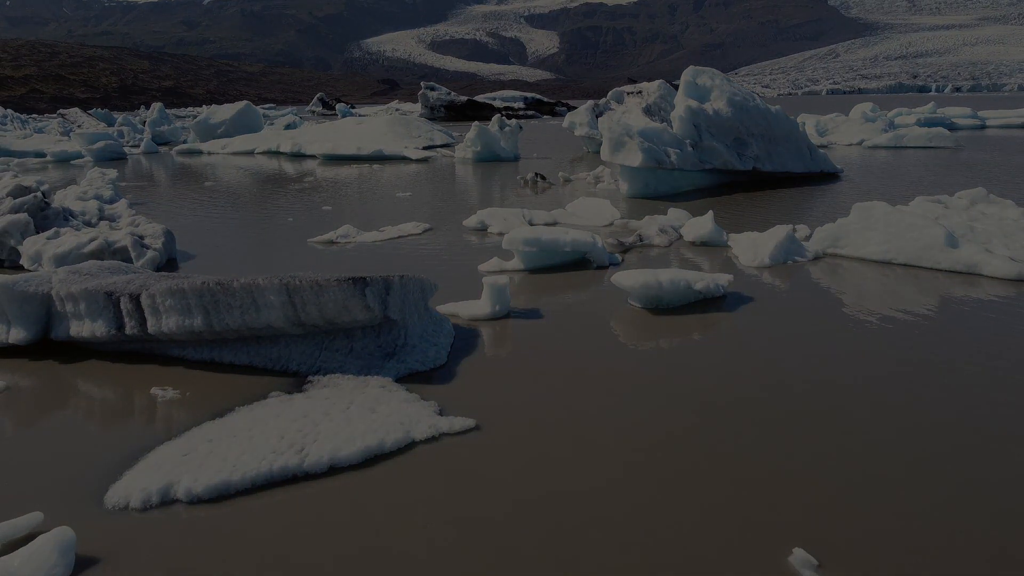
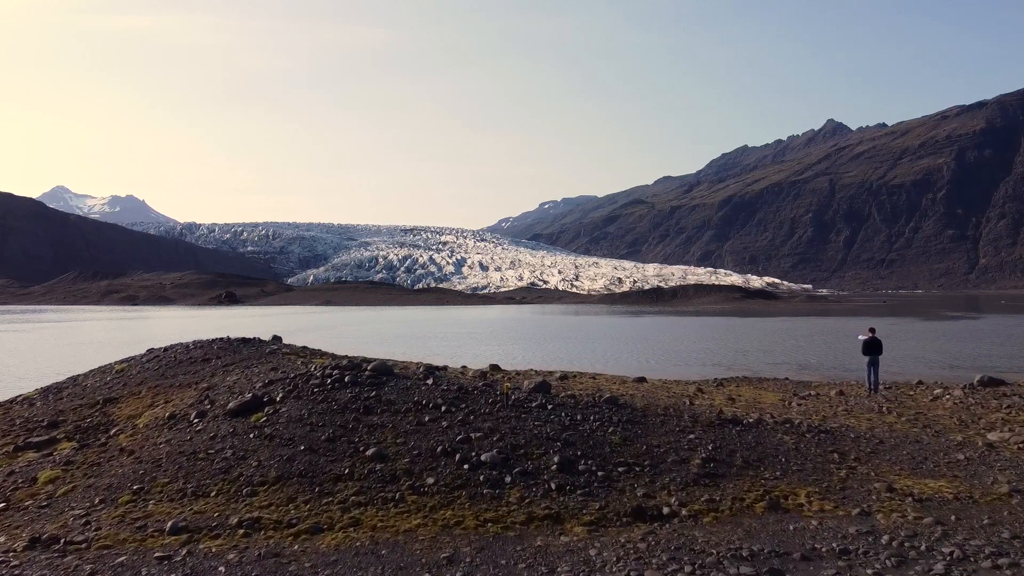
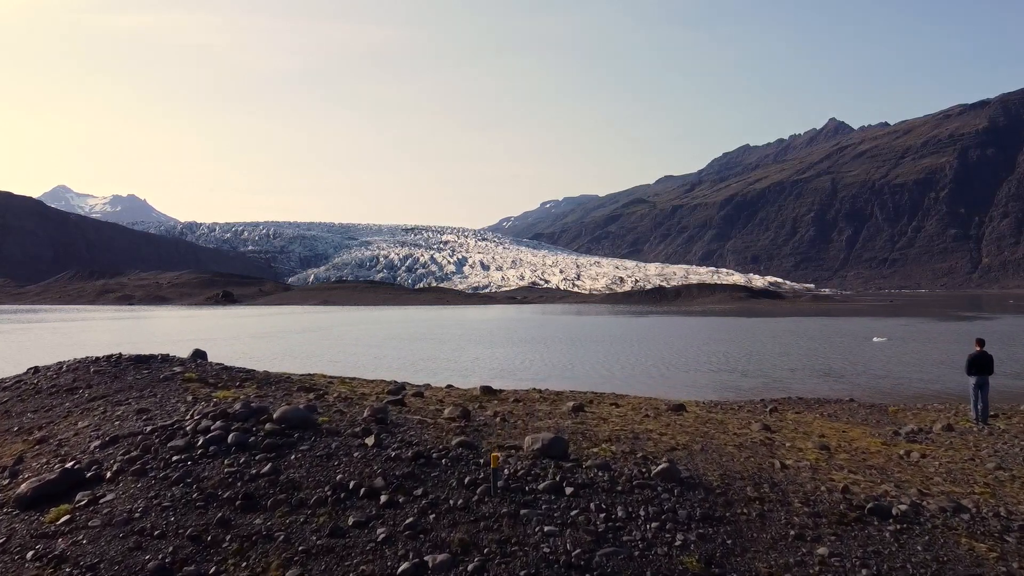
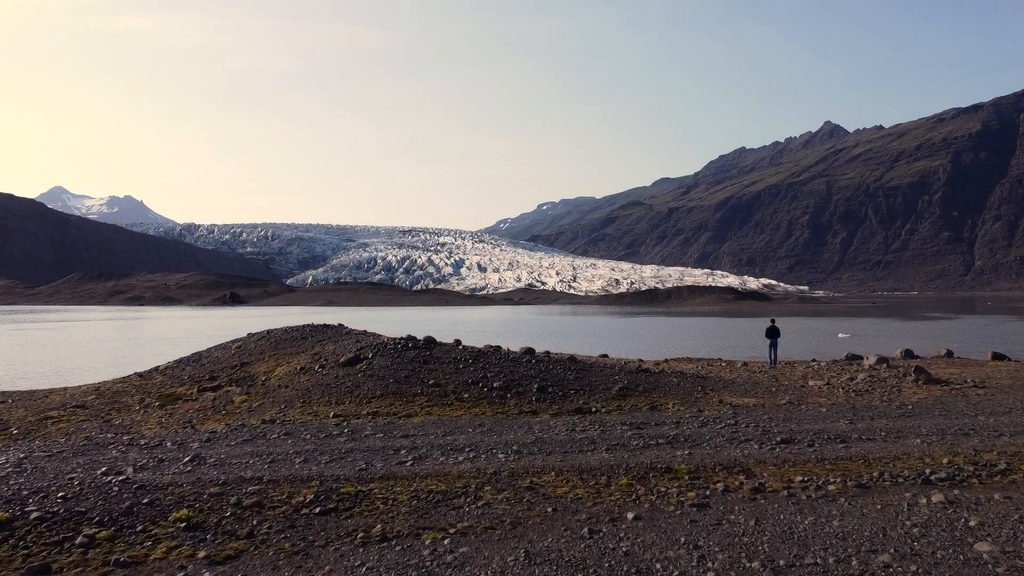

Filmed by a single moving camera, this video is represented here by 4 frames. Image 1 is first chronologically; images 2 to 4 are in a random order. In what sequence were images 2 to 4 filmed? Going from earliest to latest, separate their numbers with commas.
4, 2, 3
